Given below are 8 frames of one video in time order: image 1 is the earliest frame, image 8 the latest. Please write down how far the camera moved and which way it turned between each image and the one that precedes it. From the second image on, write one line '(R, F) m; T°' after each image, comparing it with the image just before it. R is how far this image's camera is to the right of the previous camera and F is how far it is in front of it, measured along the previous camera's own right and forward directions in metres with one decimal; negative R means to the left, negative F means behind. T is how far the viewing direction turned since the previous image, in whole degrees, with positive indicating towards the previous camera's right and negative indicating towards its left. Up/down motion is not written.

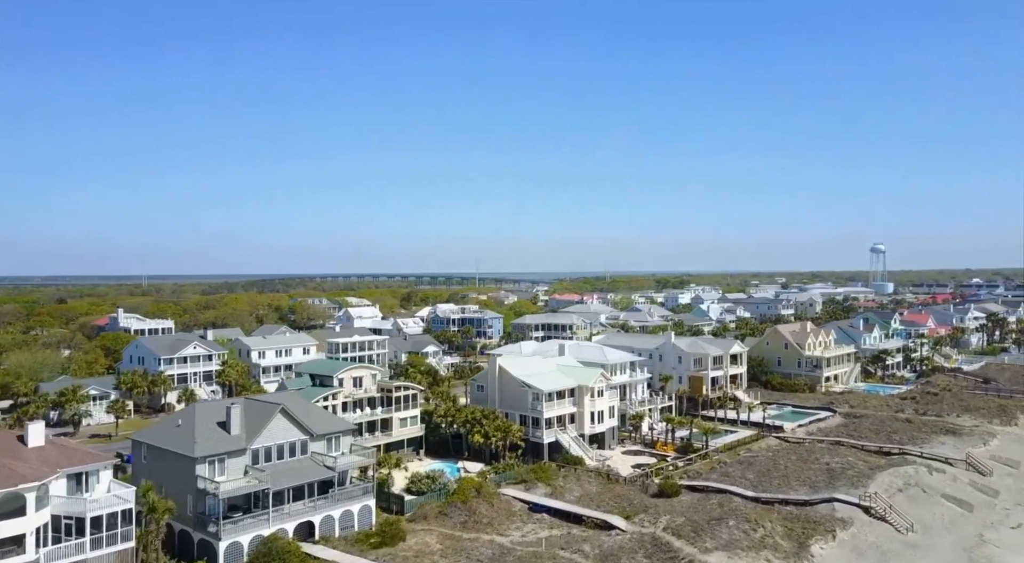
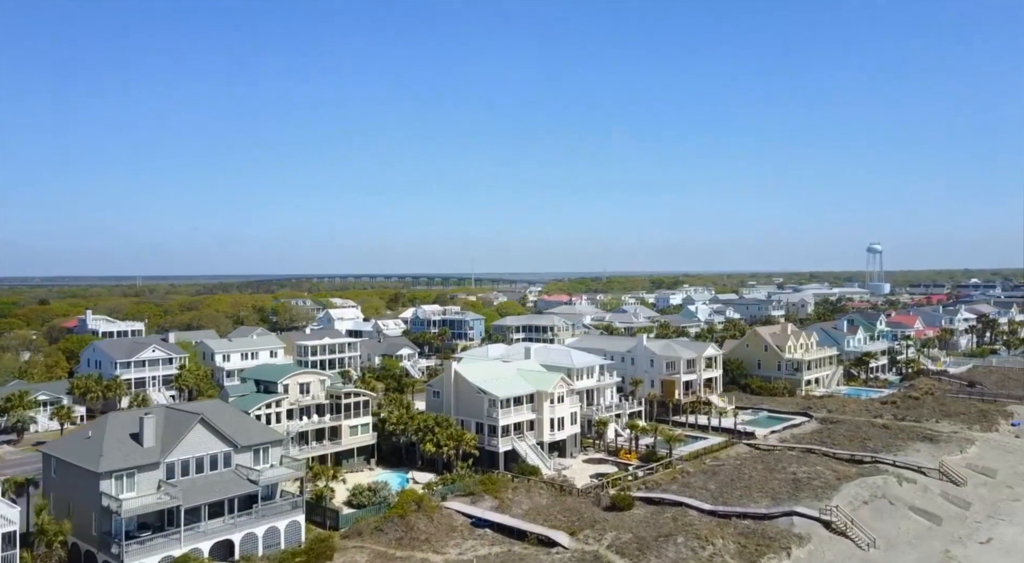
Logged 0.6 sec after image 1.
(+2.6, +2.2) m; 0°
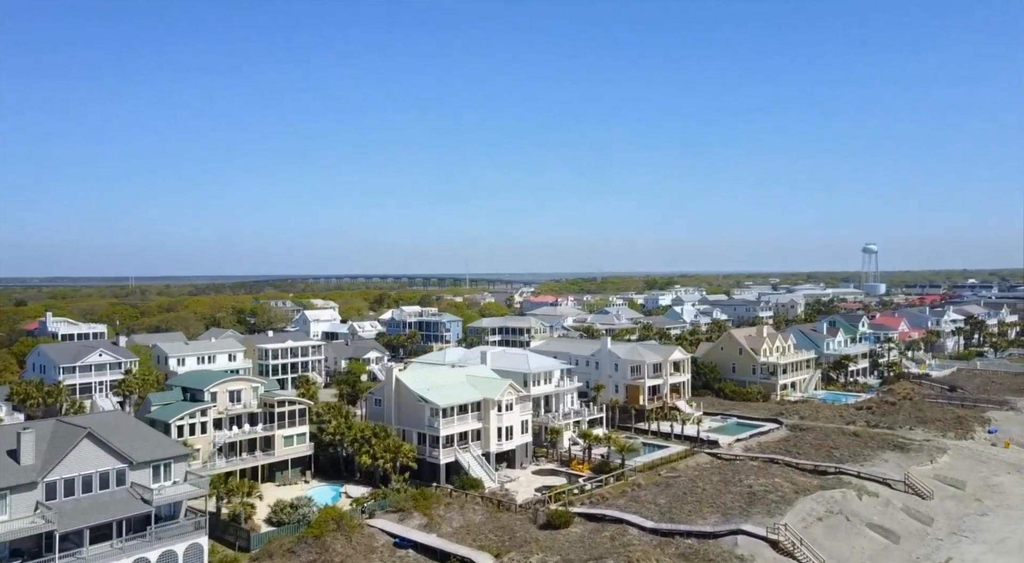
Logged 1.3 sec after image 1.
(+3.1, +2.6) m; 0°
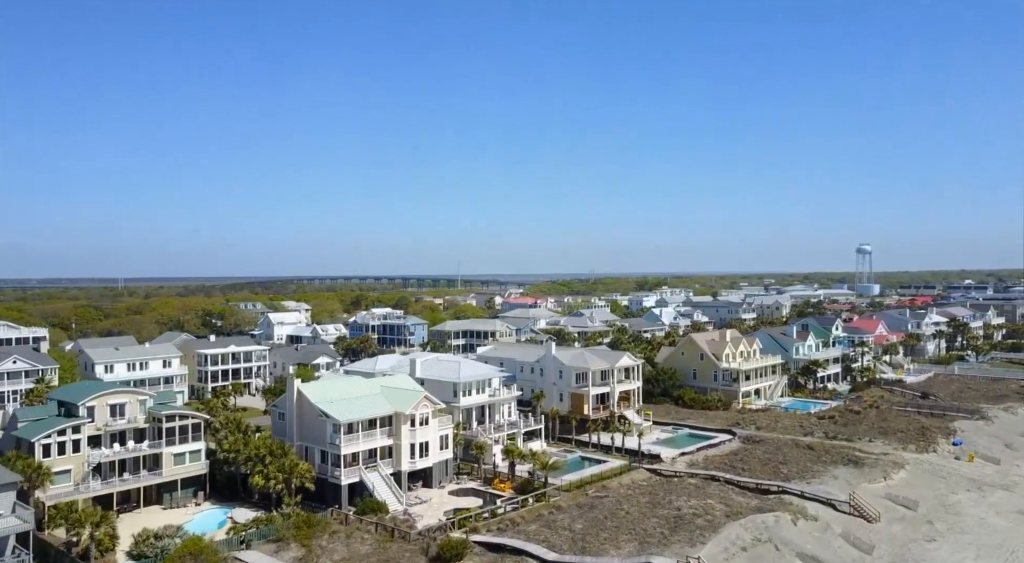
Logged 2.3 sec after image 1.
(+4.6, +4.0) m; 0°
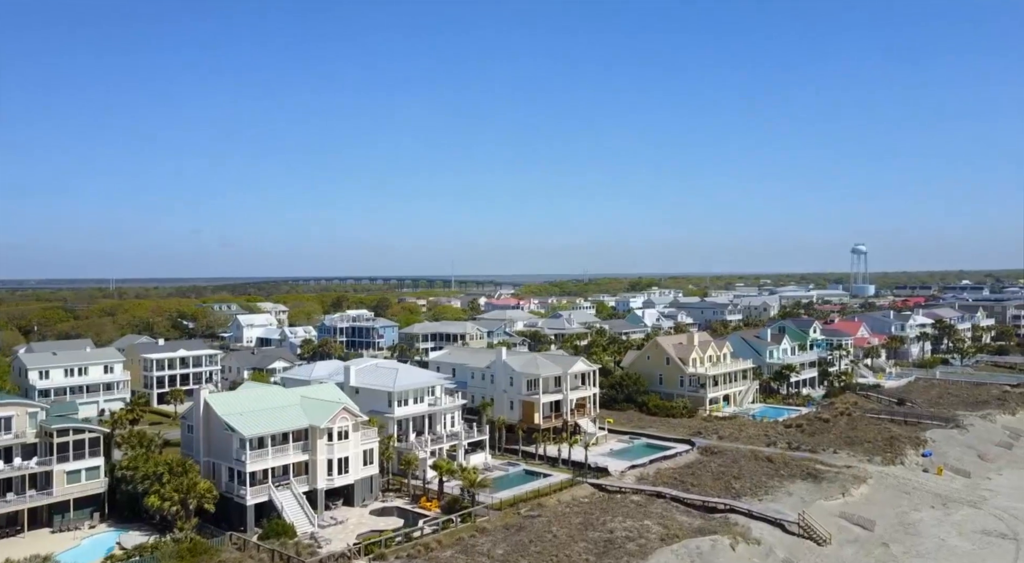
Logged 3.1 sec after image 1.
(+3.7, +3.4) m; 0°
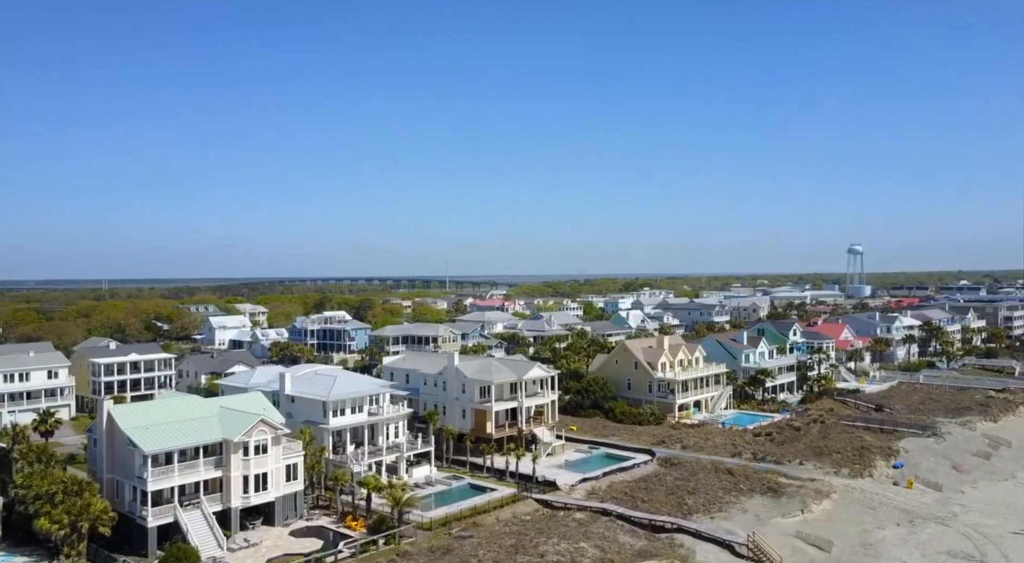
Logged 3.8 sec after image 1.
(+3.2, +3.1) m; 0°
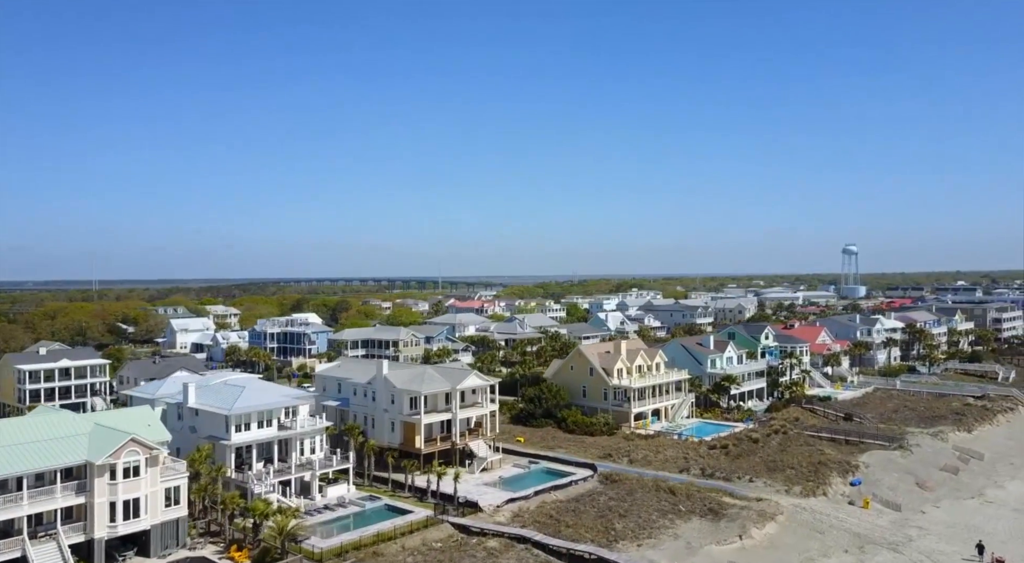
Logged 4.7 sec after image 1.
(+4.2, +4.1) m; 0°
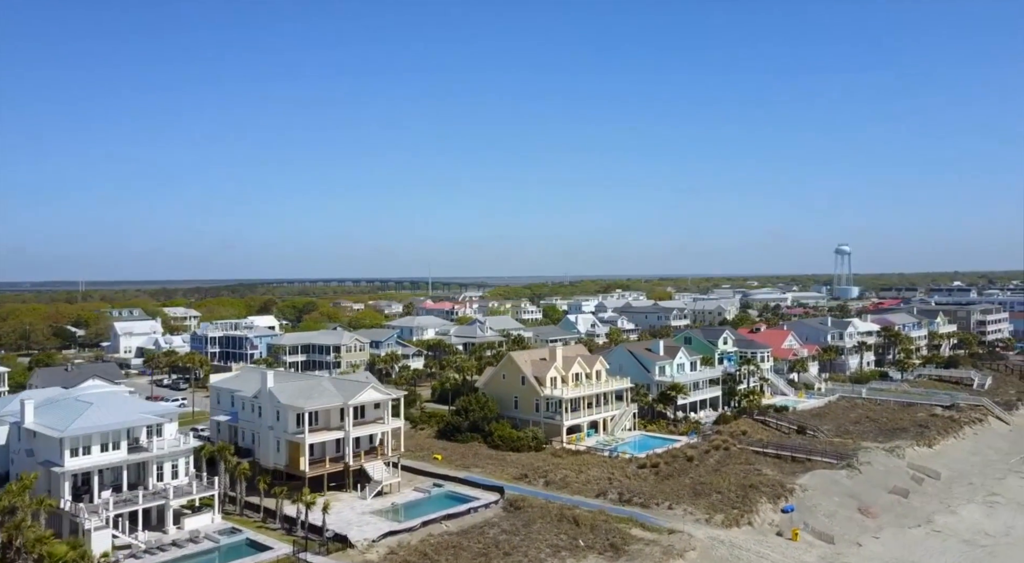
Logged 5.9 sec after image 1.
(+5.7, +5.6) m; 0°
